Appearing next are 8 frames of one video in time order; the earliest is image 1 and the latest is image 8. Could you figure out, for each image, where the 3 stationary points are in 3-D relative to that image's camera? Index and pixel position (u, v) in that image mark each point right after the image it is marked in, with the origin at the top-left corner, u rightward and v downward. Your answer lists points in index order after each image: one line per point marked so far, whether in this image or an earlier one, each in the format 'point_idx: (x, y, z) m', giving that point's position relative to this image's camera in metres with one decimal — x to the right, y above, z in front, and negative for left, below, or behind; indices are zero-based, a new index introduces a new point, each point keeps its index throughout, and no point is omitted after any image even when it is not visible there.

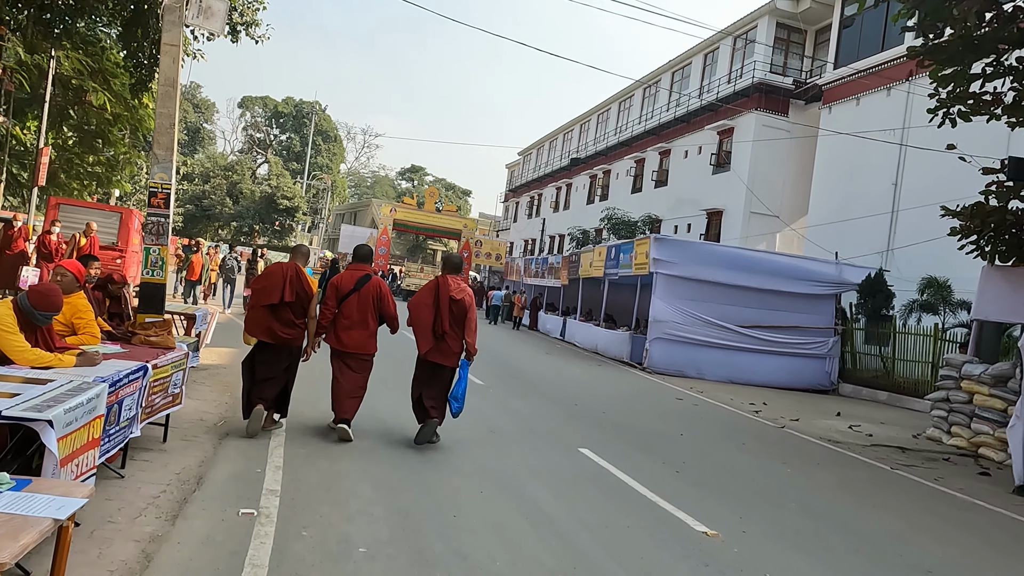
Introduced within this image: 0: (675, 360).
0: (+3.7, -1.6, +17.1) m
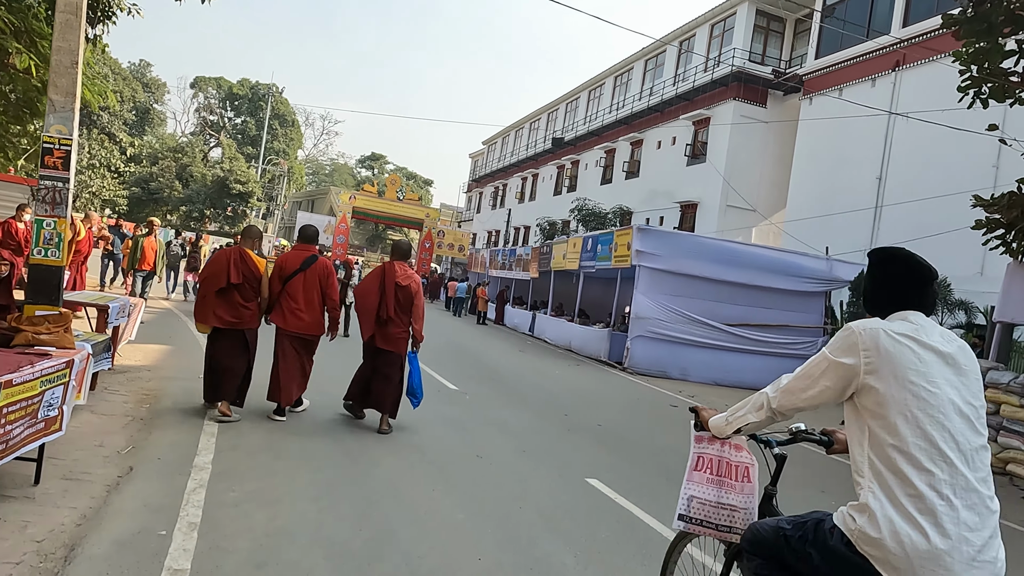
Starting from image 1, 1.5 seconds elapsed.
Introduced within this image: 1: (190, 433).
0: (+3.0, -1.5, +15.9) m
1: (-2.3, -1.0, +5.4) m
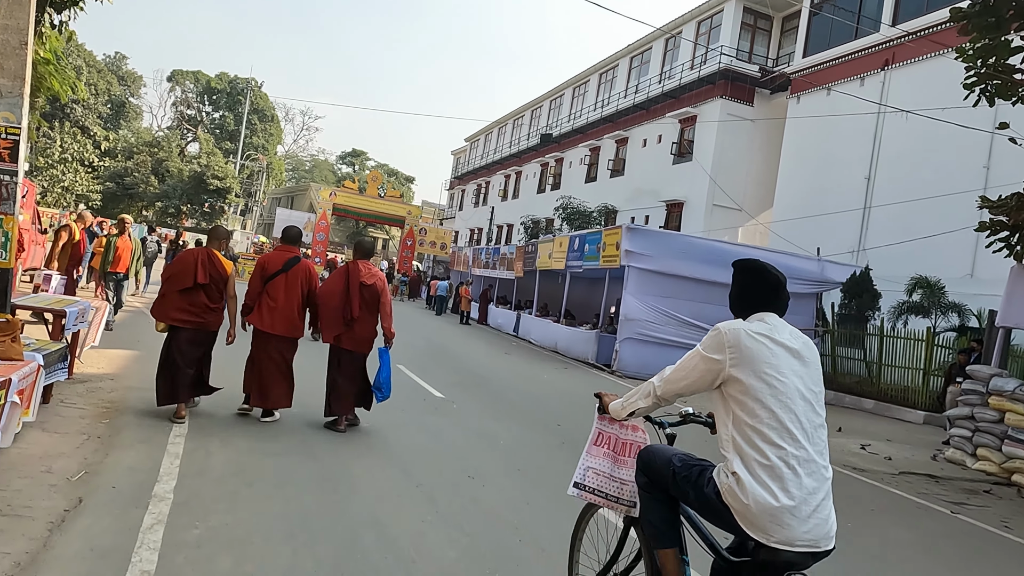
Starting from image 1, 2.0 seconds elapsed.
0: (+2.7, -1.5, +15.6) m
1: (-2.3, -1.0, +4.8) m
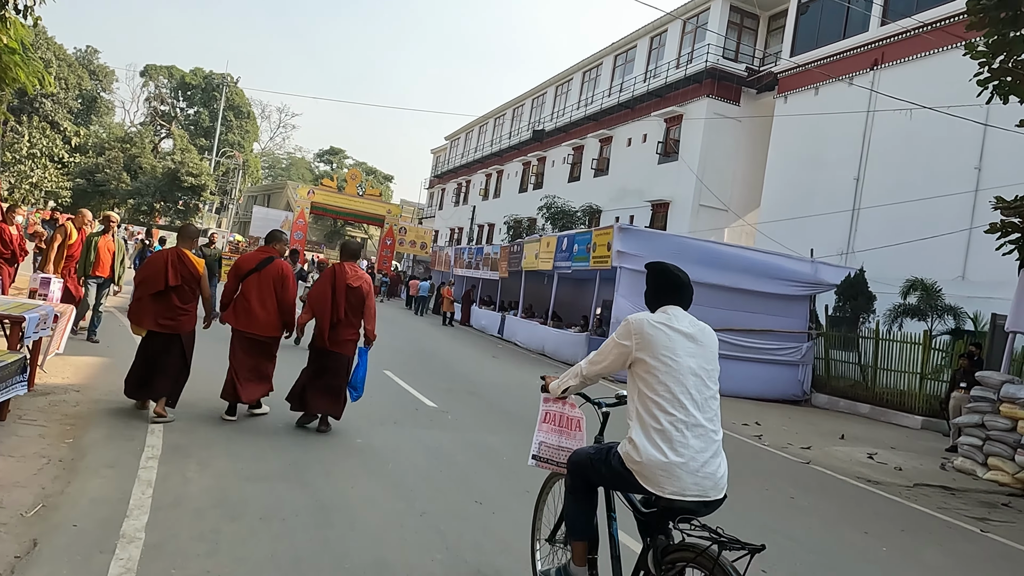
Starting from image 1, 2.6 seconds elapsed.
0: (+2.5, -1.6, +15.1) m
1: (-2.2, -1.1, +4.3) m
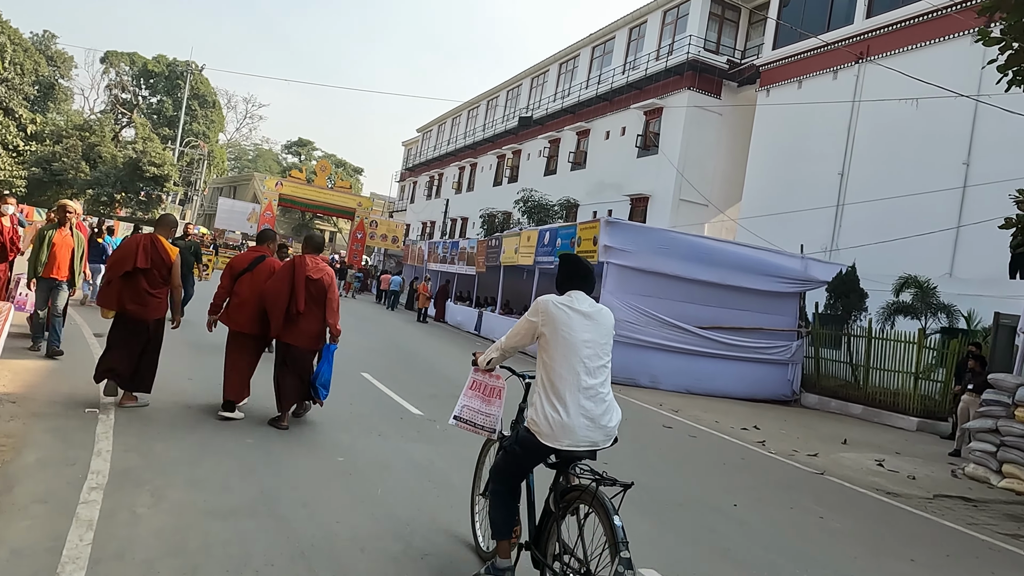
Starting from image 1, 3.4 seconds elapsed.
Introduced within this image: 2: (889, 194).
0: (+2.2, -1.5, +14.6) m
1: (-2.1, -1.1, +3.5) m
2: (+9.6, +2.4, +19.3) m
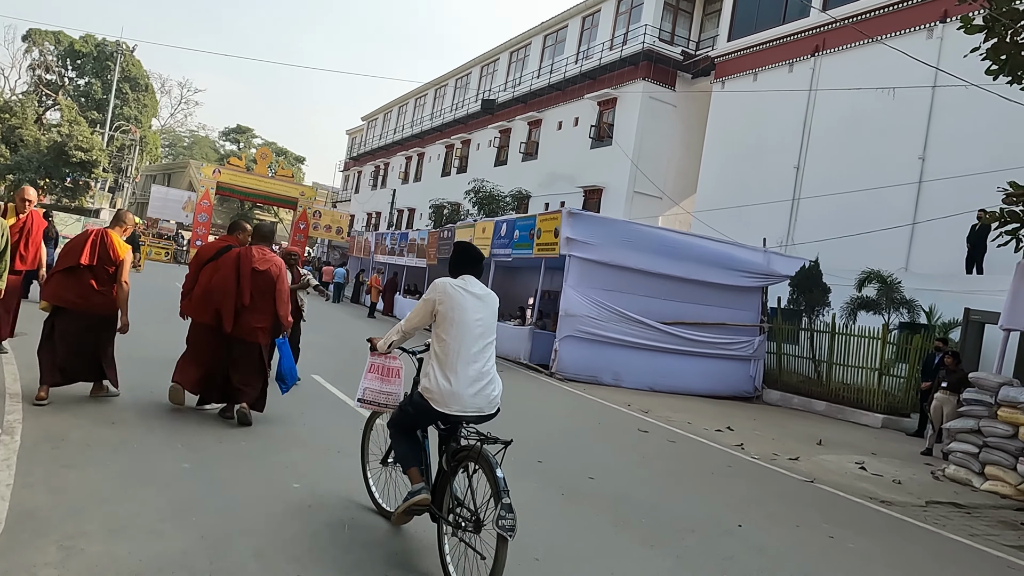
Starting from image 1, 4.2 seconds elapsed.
0: (+1.4, -1.4, +14.0) m
1: (-2.1, -1.1, +2.7) m
2: (+8.4, +2.5, +19.2) m
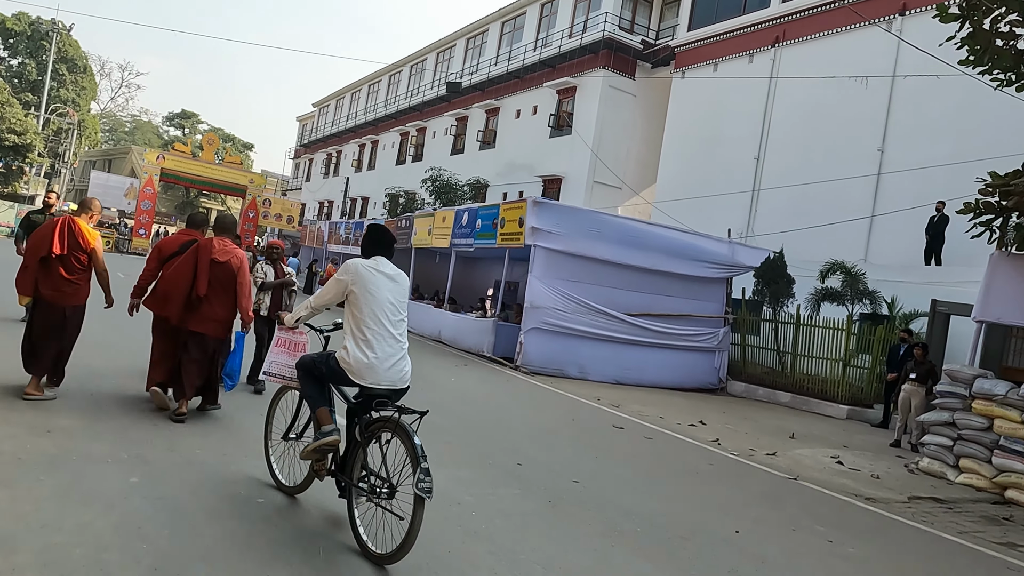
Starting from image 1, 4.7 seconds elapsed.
0: (+0.7, -1.2, +13.7) m
1: (-2.0, -1.0, +2.2) m
2: (+7.4, +2.8, +19.3) m
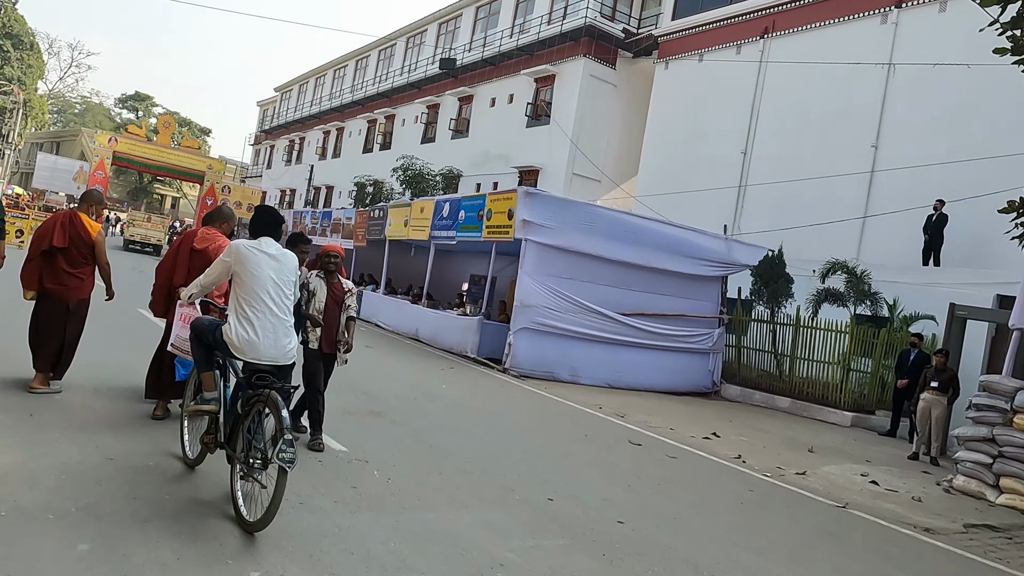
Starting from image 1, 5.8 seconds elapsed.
0: (+0.5, -1.2, +12.8) m
1: (-1.6, -1.1, +1.2) m
2: (+7.0, +2.8, +18.7) m
